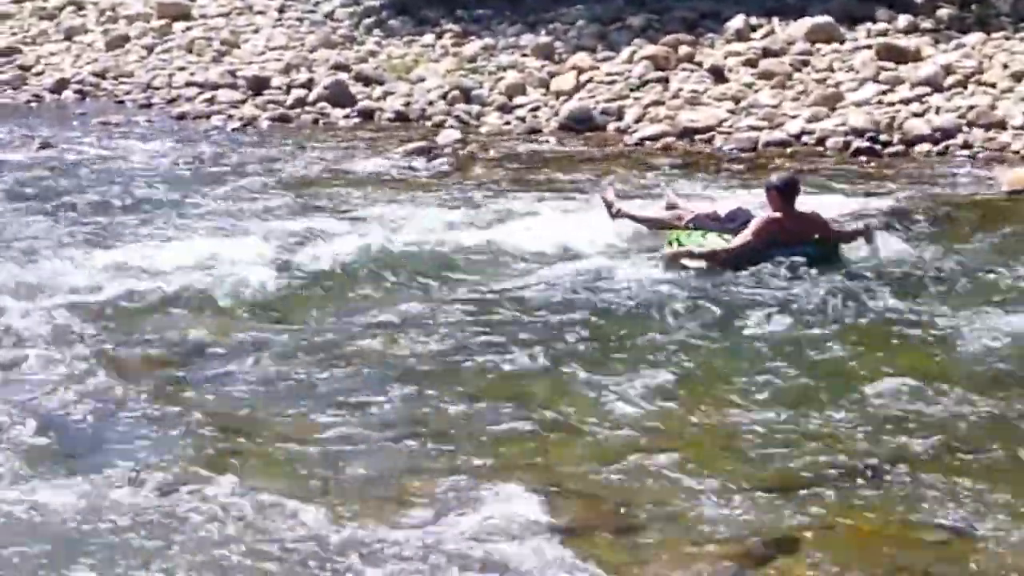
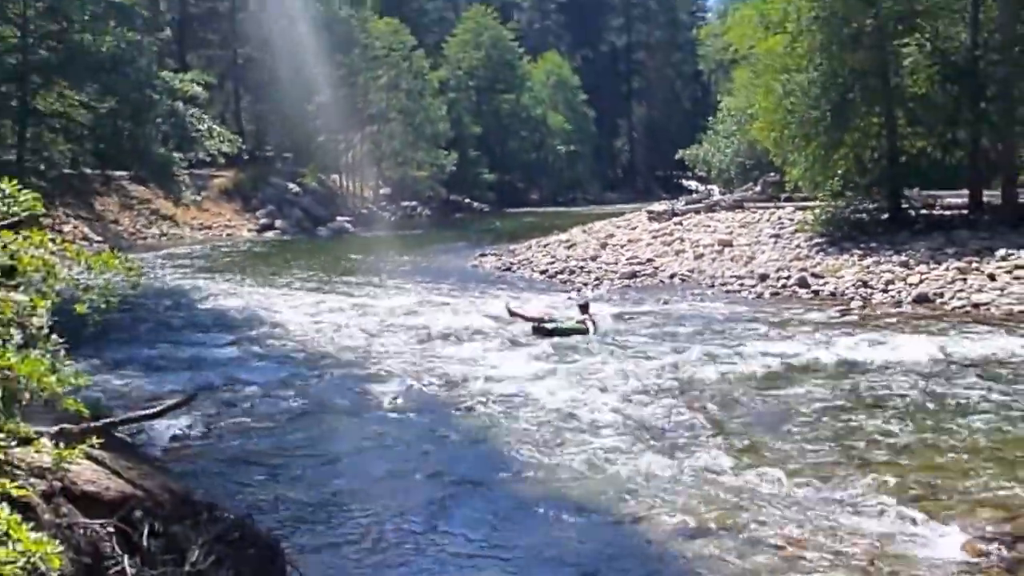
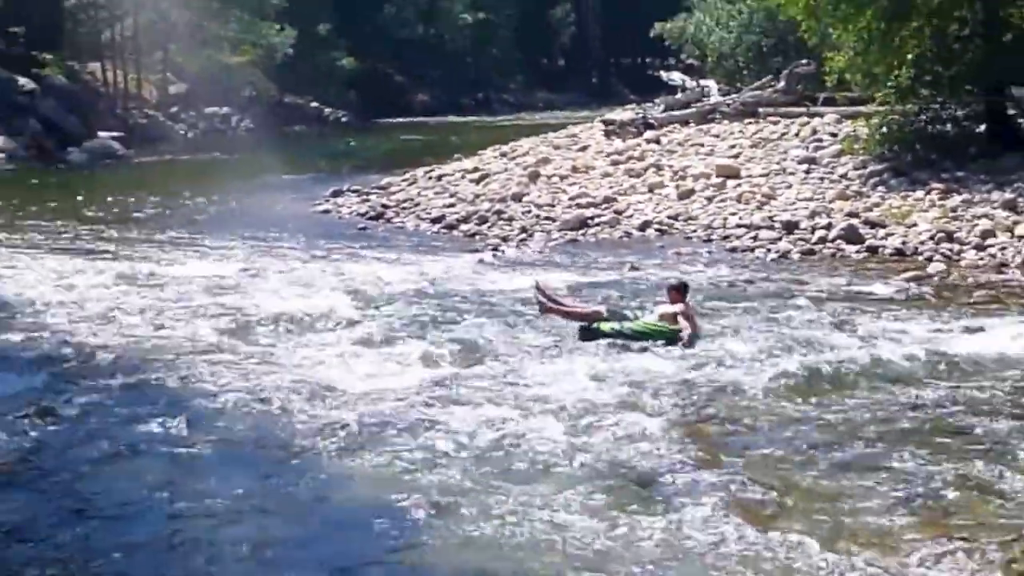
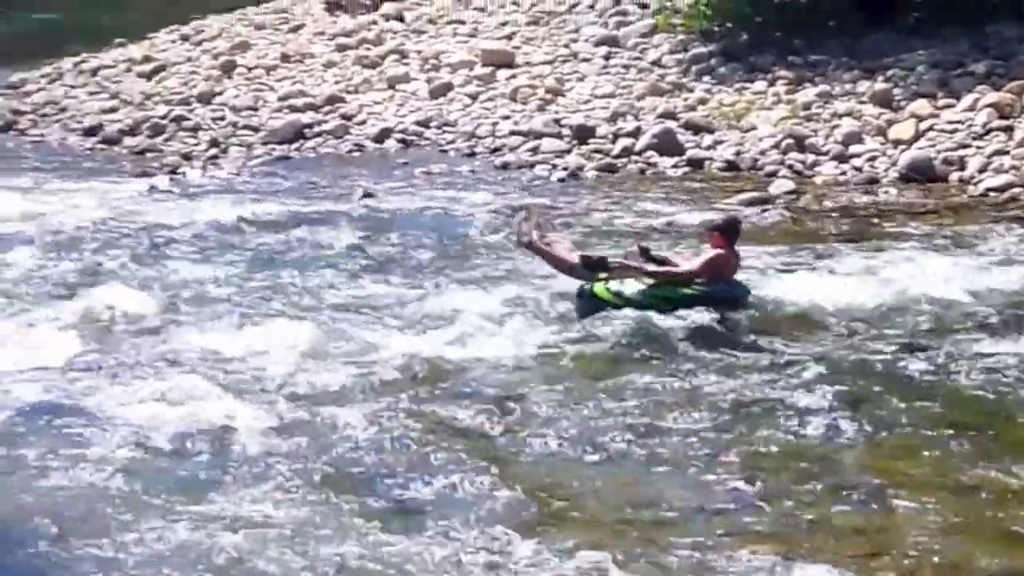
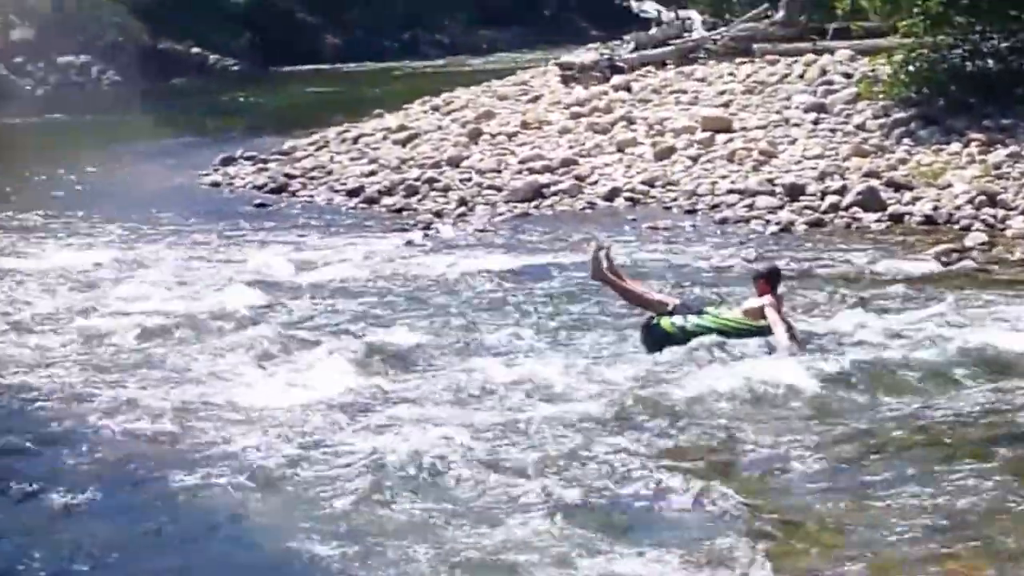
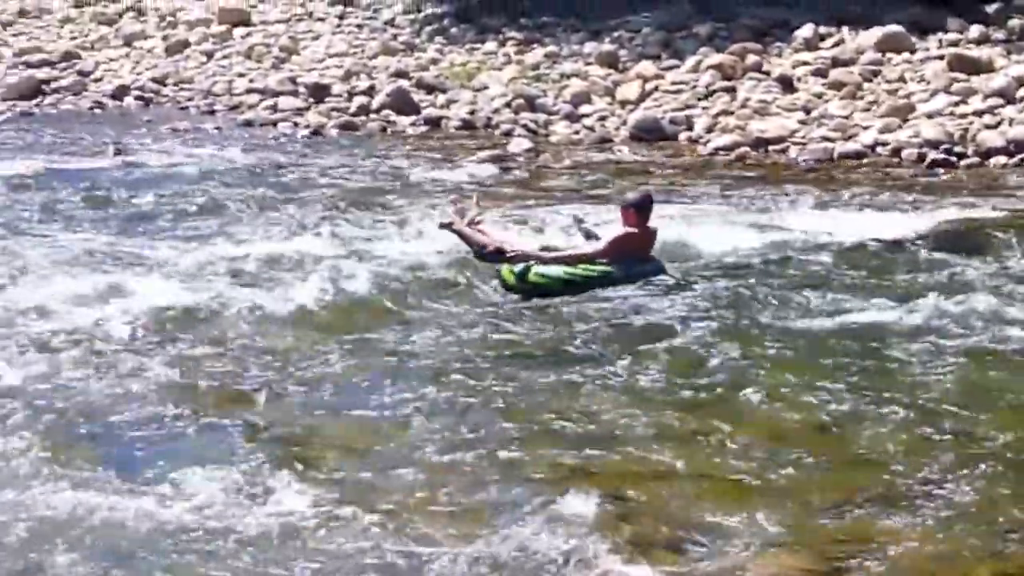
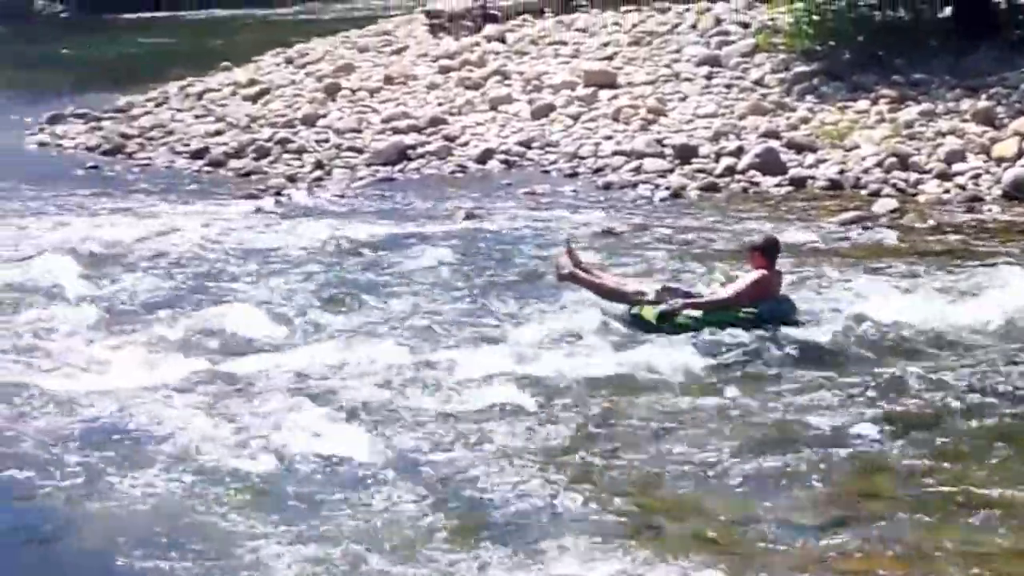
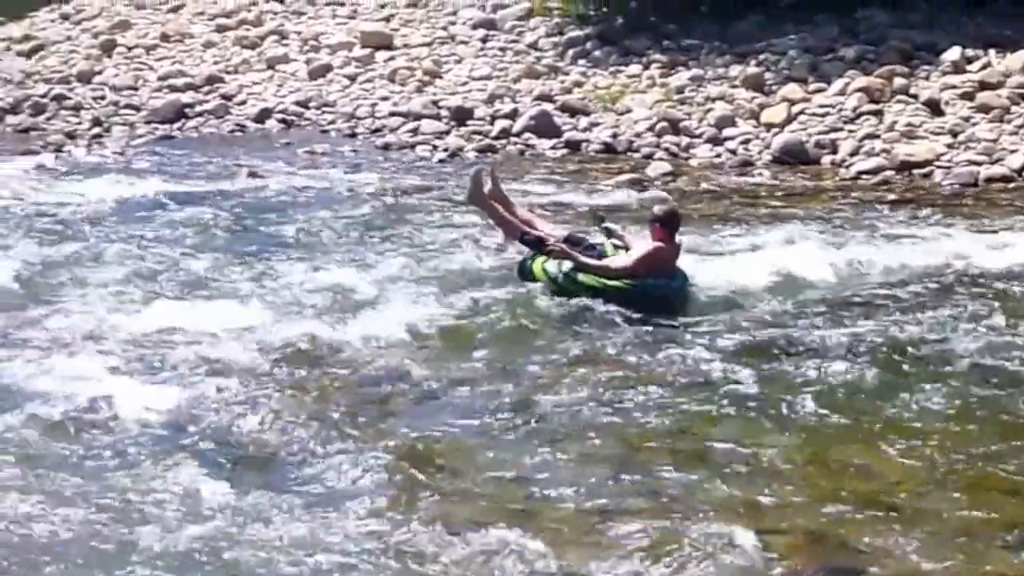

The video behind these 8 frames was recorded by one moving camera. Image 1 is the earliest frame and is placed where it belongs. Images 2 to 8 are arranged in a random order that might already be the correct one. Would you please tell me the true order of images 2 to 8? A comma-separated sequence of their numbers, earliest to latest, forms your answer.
6, 8, 4, 7, 5, 3, 2
